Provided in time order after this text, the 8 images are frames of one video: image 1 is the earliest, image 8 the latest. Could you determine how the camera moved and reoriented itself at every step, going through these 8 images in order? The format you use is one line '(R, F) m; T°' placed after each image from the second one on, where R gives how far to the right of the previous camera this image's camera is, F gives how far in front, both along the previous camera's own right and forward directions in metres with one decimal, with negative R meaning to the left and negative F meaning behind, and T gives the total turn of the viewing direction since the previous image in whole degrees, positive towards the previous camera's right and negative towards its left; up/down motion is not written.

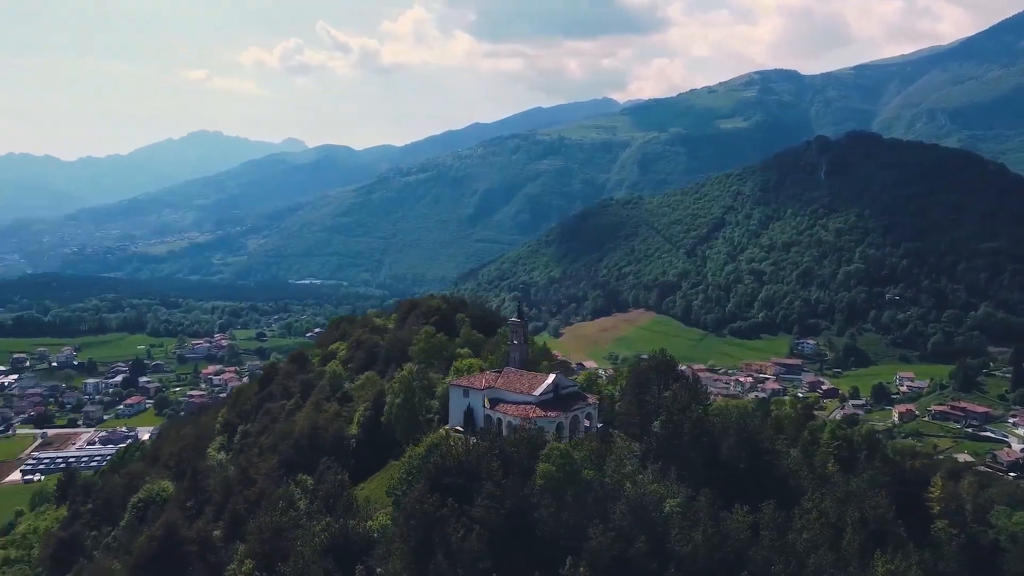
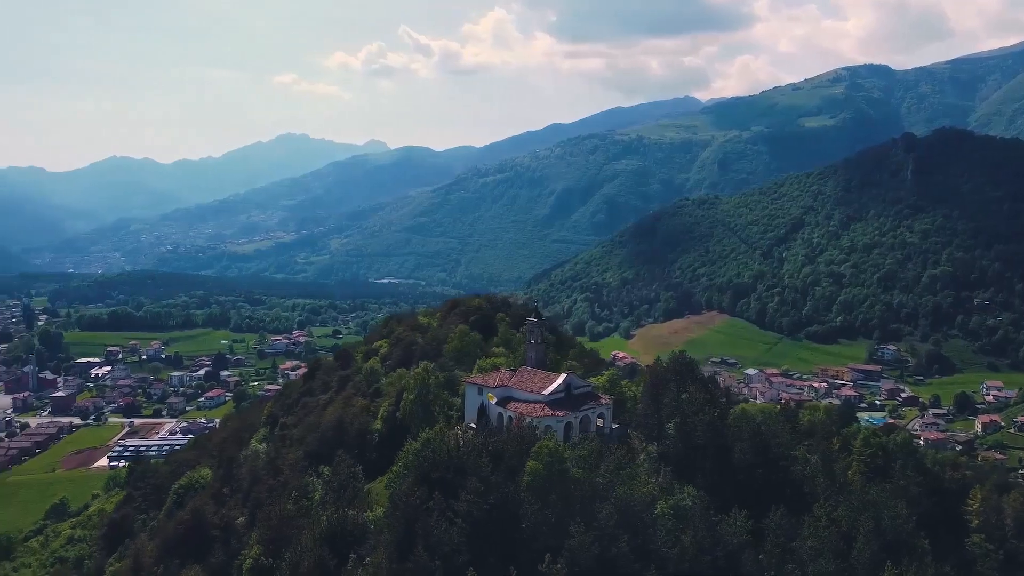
(+2.6, -0.3) m; -5°
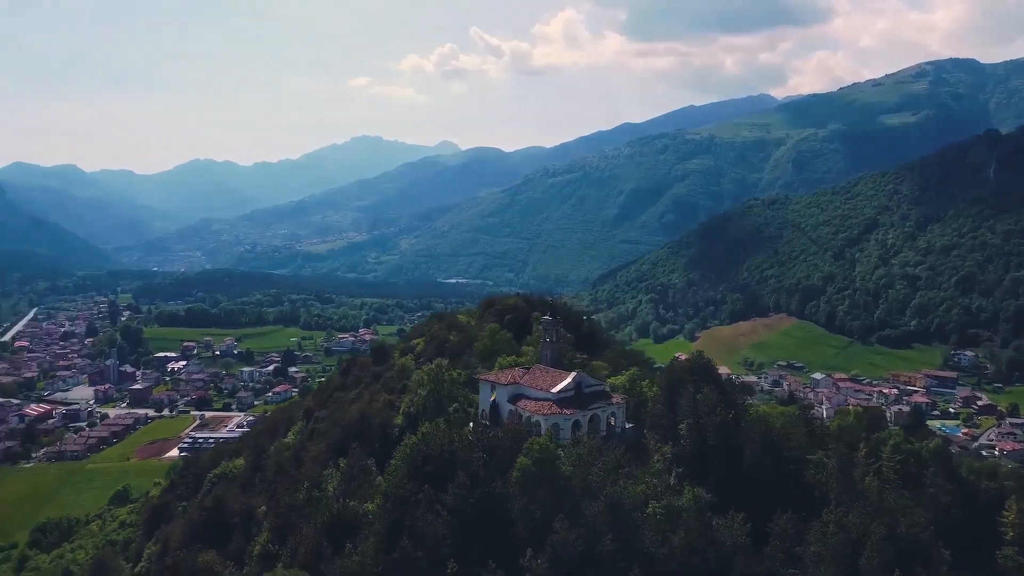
(+2.3, -0.2) m; -5°
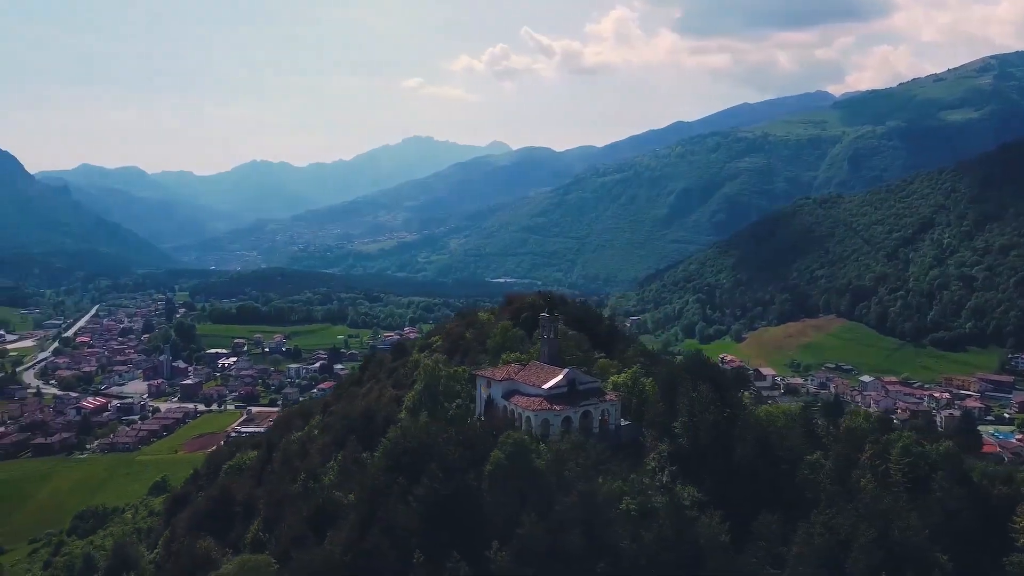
(+2.3, -0.2) m; -4°
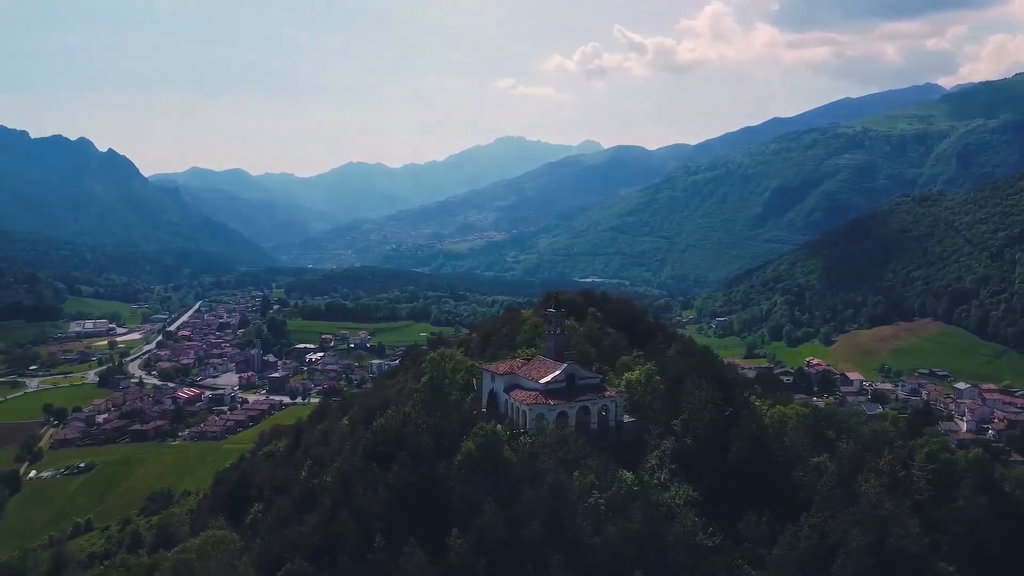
(+3.6, -0.2) m; -6°
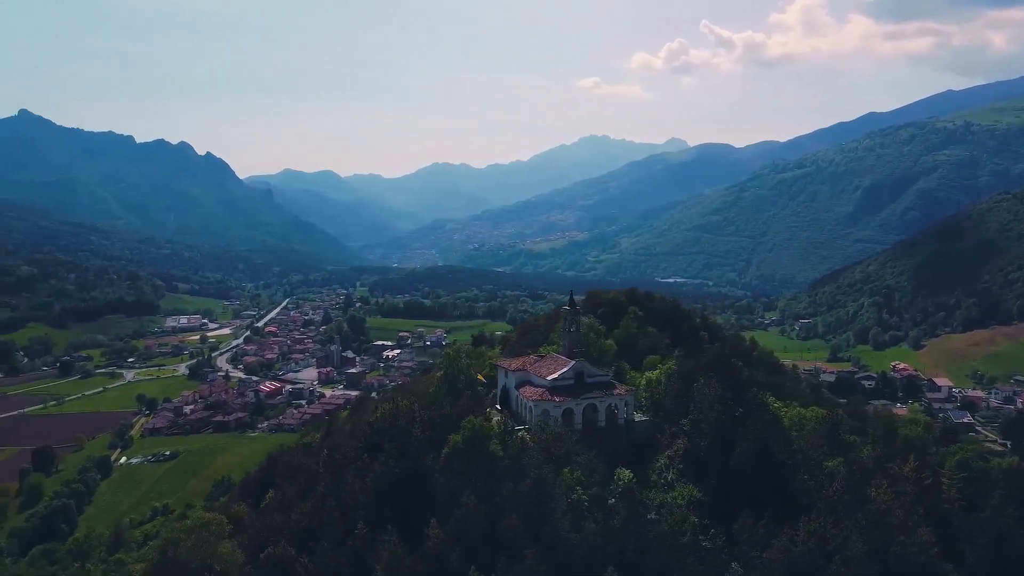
(+3.0, -0.2) m; -6°
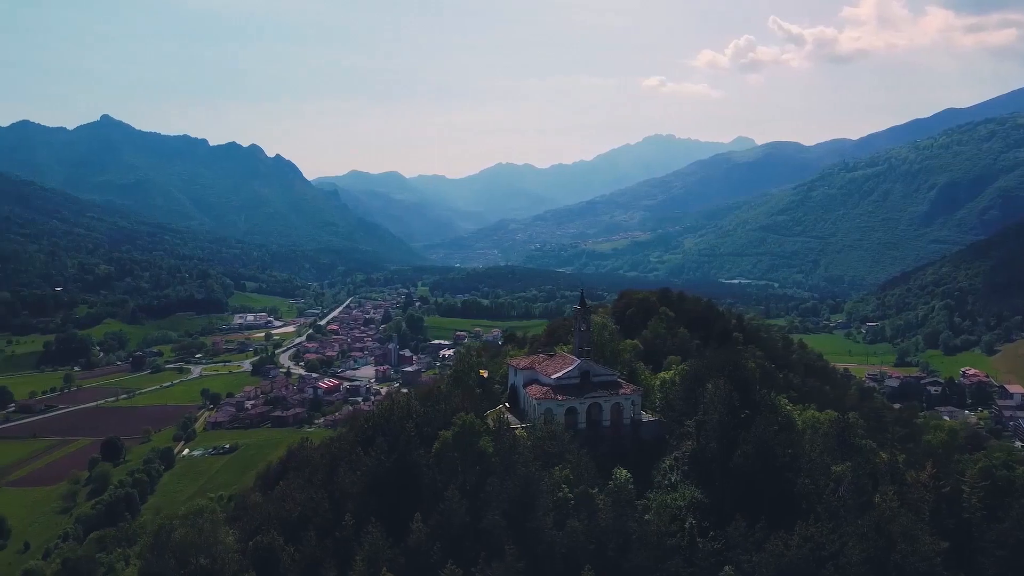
(+2.3, -0.1) m; -4°
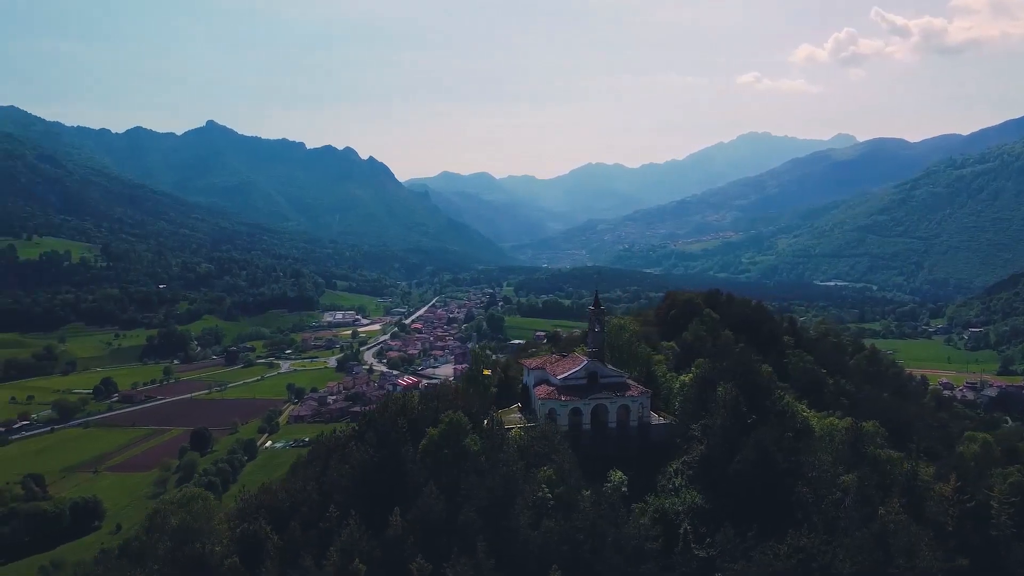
(+3.3, 0.0) m; -6°
